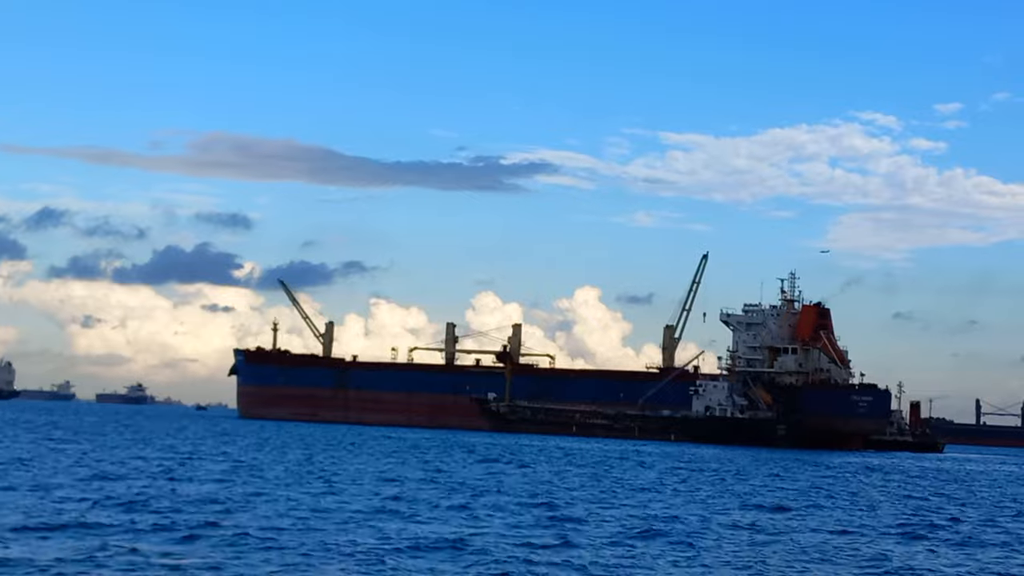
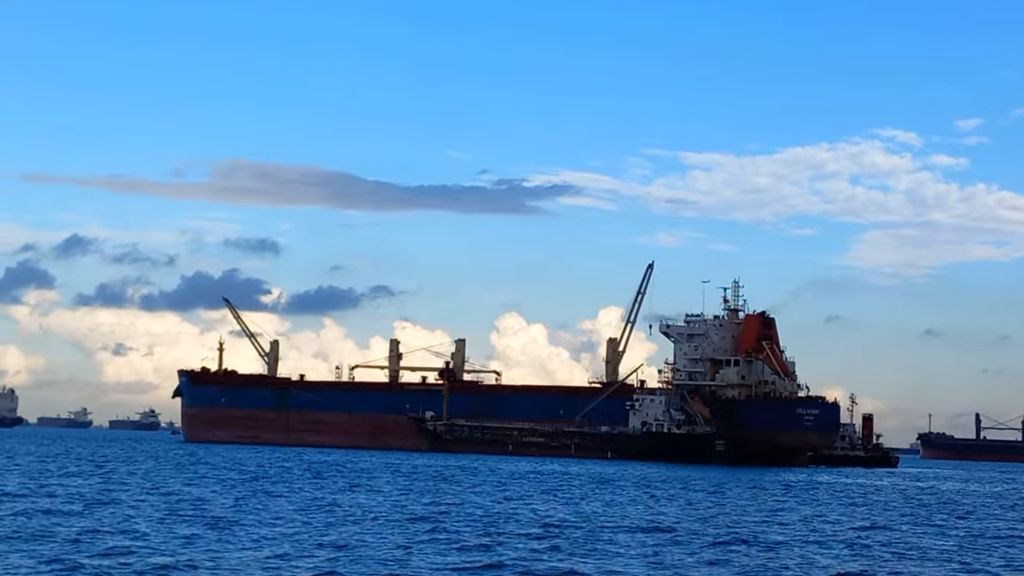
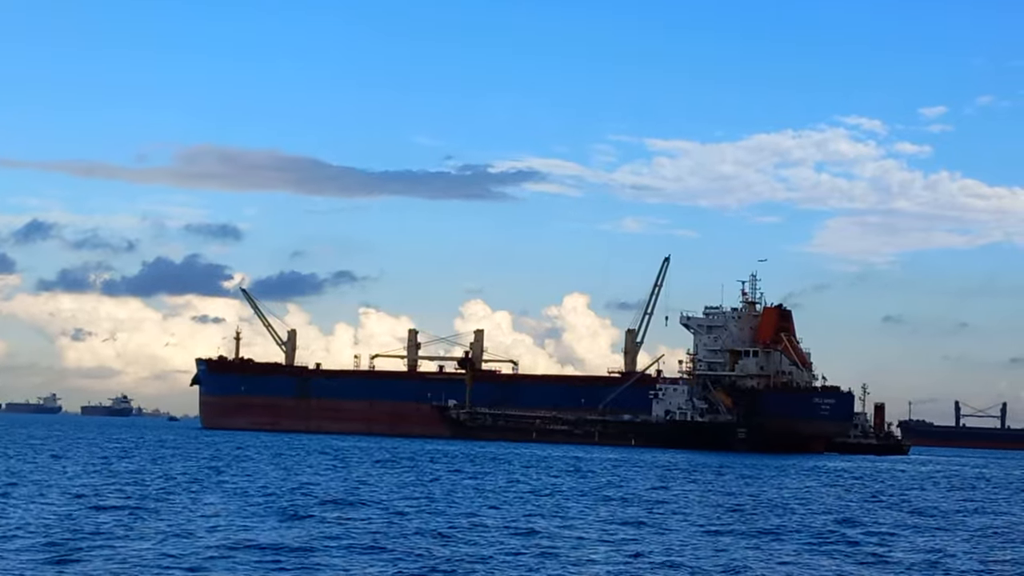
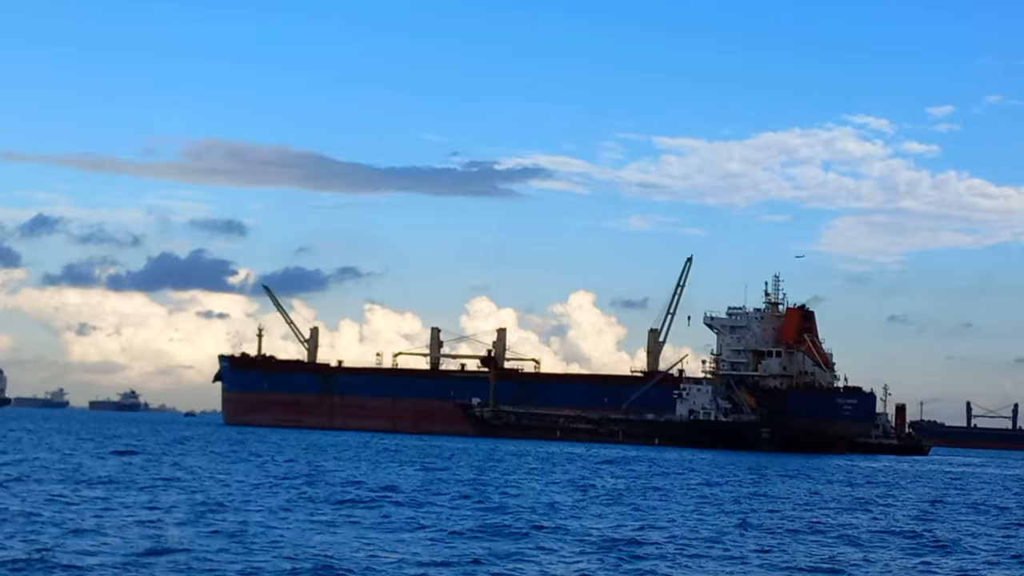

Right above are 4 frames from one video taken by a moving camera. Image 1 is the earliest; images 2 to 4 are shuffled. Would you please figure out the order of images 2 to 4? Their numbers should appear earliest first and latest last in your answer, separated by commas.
4, 3, 2
